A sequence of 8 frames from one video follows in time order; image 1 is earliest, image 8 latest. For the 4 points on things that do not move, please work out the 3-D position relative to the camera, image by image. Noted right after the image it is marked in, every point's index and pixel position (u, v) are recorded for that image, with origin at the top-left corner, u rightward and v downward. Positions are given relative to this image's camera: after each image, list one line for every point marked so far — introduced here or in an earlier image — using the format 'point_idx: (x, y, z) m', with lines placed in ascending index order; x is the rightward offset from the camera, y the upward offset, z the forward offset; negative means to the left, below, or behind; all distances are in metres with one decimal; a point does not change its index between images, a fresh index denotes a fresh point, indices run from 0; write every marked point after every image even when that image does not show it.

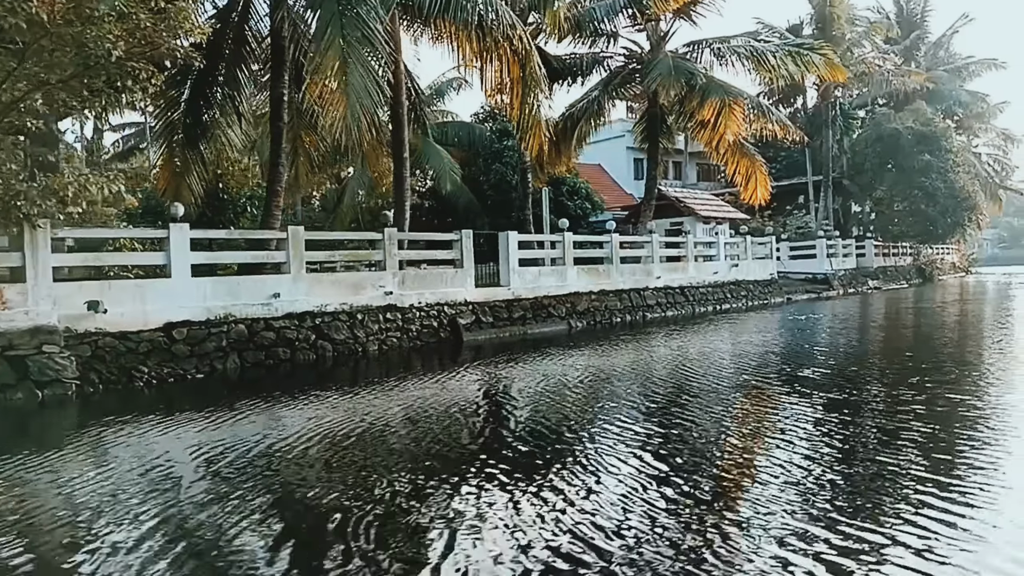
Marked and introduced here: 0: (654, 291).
0: (+3.0, -0.1, +16.8) m
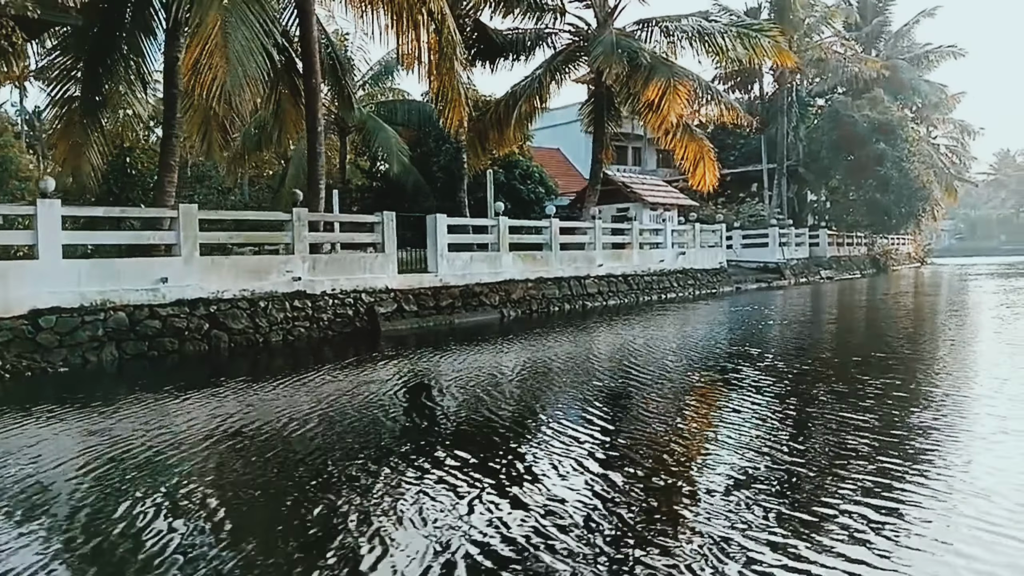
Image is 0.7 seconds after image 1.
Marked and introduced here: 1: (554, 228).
0: (+1.7, +0.2, +16.2) m
1: (+0.8, +1.2, +15.1) m
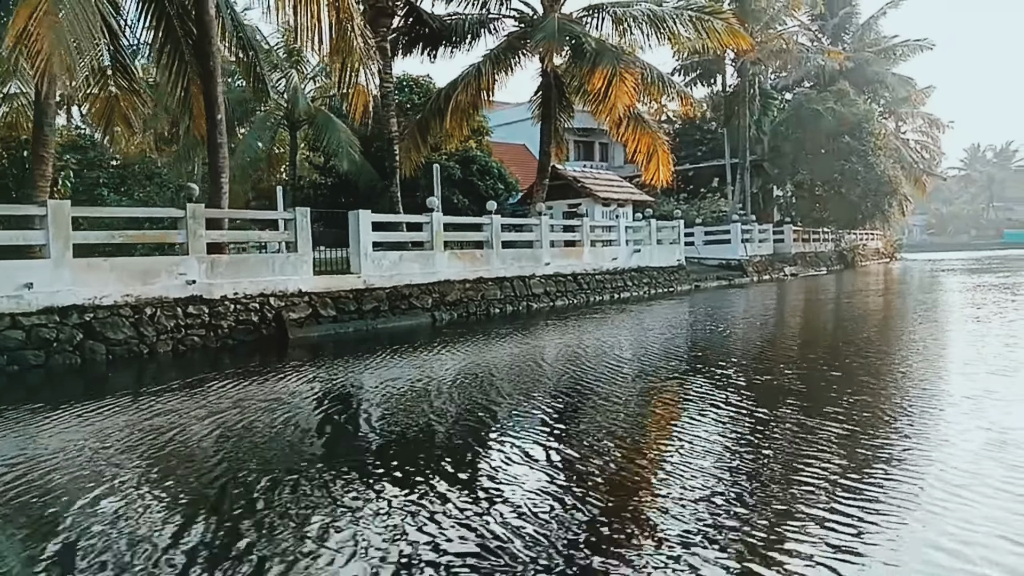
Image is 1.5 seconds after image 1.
0: (+0.6, +0.2, +15.3) m
1: (-0.3, +1.1, +14.2) m
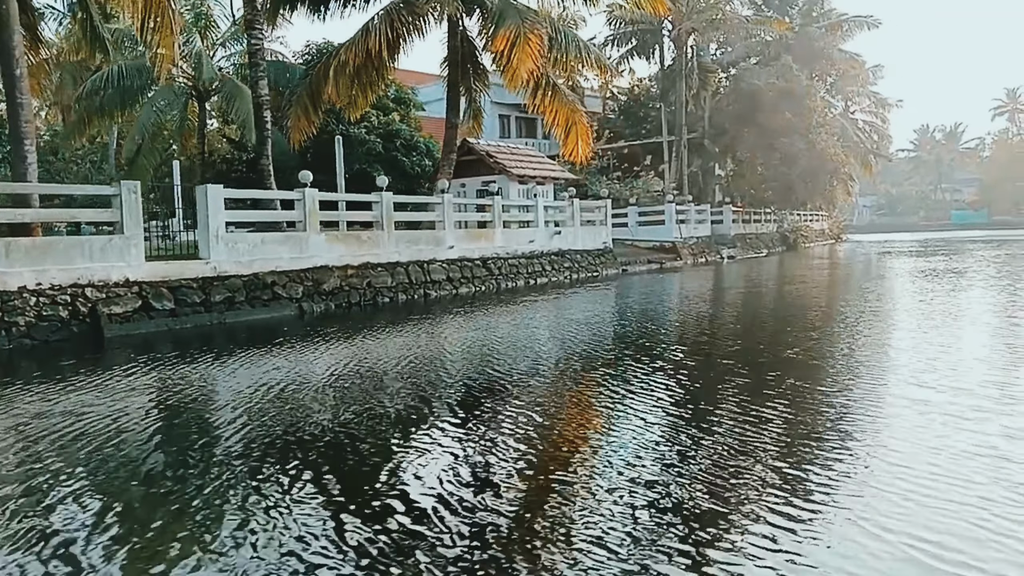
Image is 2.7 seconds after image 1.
0: (-1.2, +0.4, +13.8) m
1: (-2.0, +1.4, +12.7) m
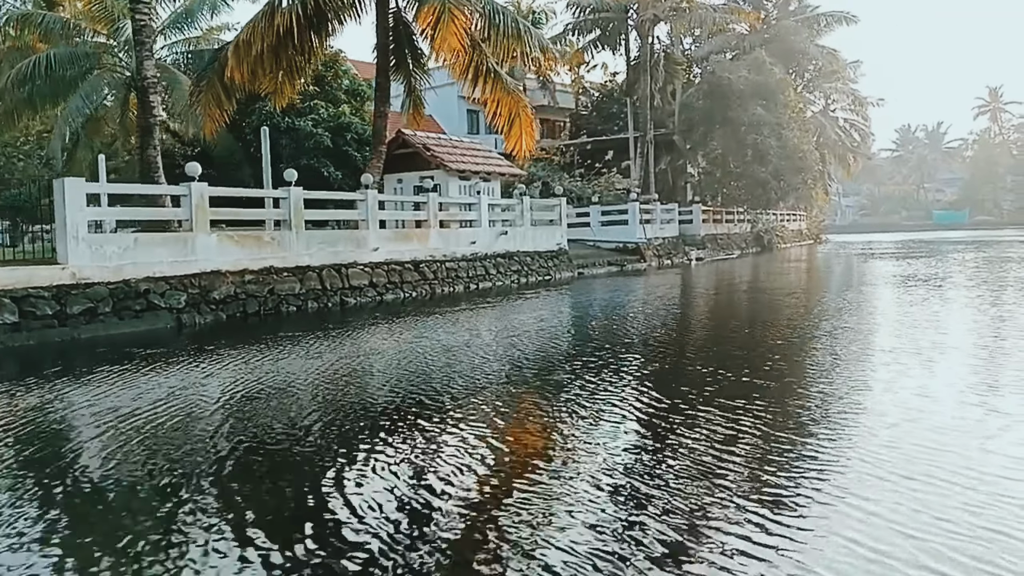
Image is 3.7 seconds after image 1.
0: (-2.3, +0.3, +12.5) m
1: (-3.1, +1.3, +11.3) m
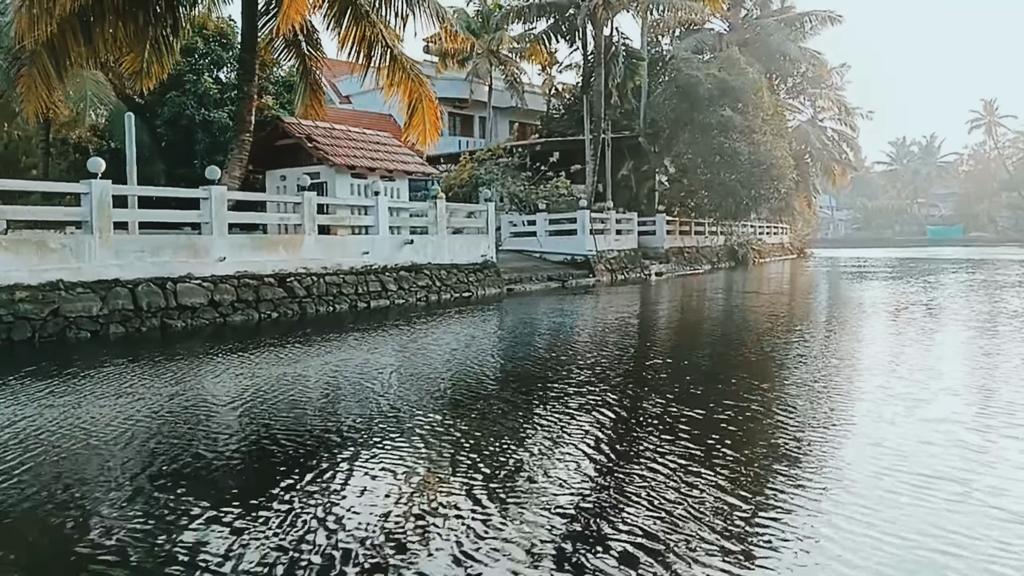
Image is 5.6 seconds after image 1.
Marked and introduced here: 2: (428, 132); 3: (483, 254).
0: (-3.8, +0.1, +10.2) m
1: (-4.6, +1.0, +9.0) m
2: (-1.3, +2.4, +12.7) m
3: (-0.6, +0.7, +15.7) m
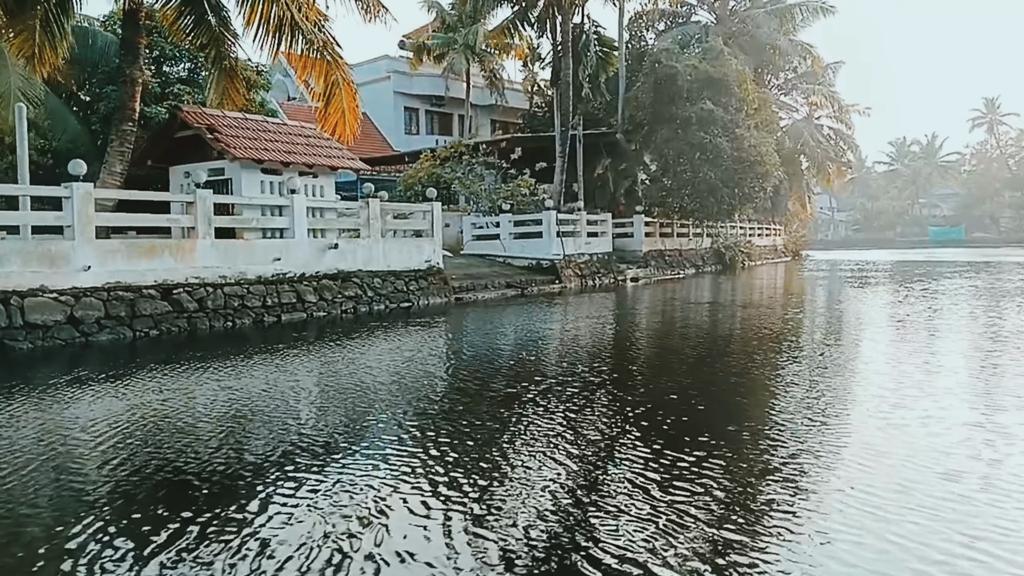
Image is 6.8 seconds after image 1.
0: (-4.8, -0.1, +8.7) m
1: (-5.5, +0.9, +7.5) m
2: (-2.3, +2.3, +11.2) m
3: (-1.5, +0.5, +14.2) m
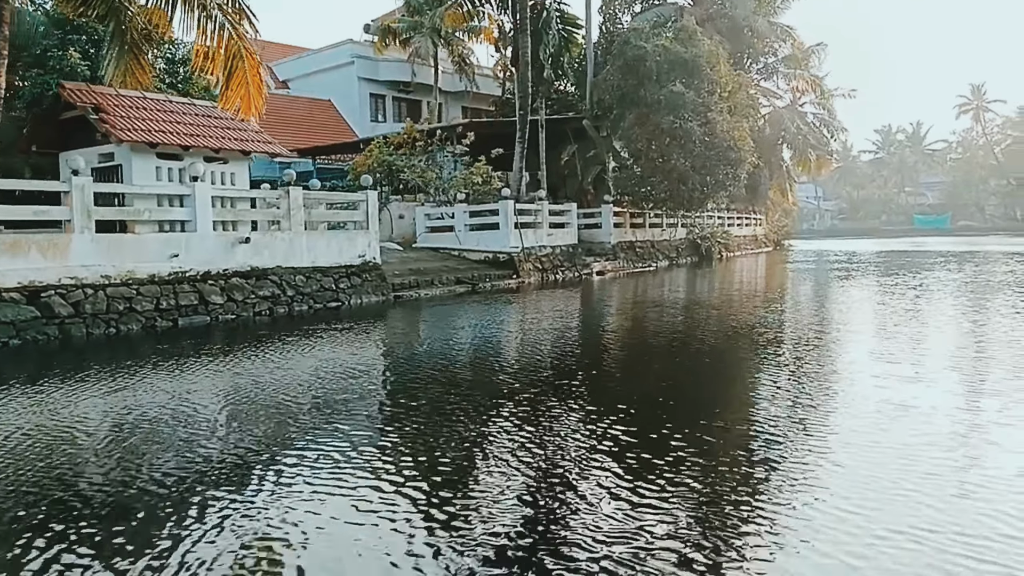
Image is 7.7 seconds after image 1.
0: (-5.6, -0.1, +7.4) m
1: (-6.4, +0.8, +6.3) m
2: (-3.1, +2.3, +10.0) m
3: (-2.3, +0.6, +13.0) m
